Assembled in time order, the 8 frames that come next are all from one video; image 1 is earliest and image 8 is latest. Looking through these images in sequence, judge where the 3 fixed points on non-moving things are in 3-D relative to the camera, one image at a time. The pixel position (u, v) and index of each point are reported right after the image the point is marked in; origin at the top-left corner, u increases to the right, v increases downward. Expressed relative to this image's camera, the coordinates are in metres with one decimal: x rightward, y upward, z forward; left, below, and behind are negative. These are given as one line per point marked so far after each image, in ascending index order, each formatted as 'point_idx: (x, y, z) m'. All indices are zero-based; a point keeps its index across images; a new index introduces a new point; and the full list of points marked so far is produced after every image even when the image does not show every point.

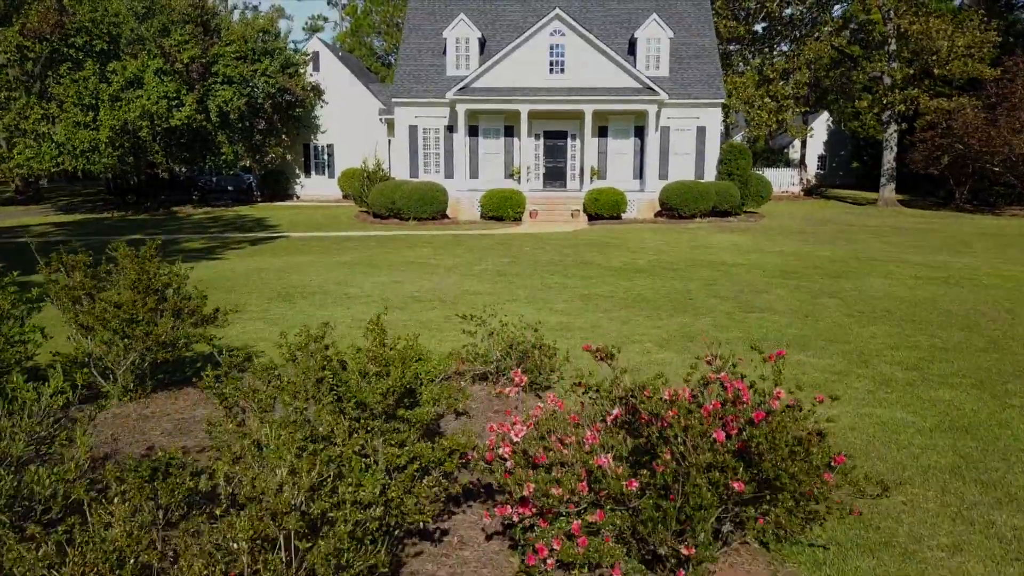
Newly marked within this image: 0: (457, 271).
0: (-1.1, +0.3, +14.2) m
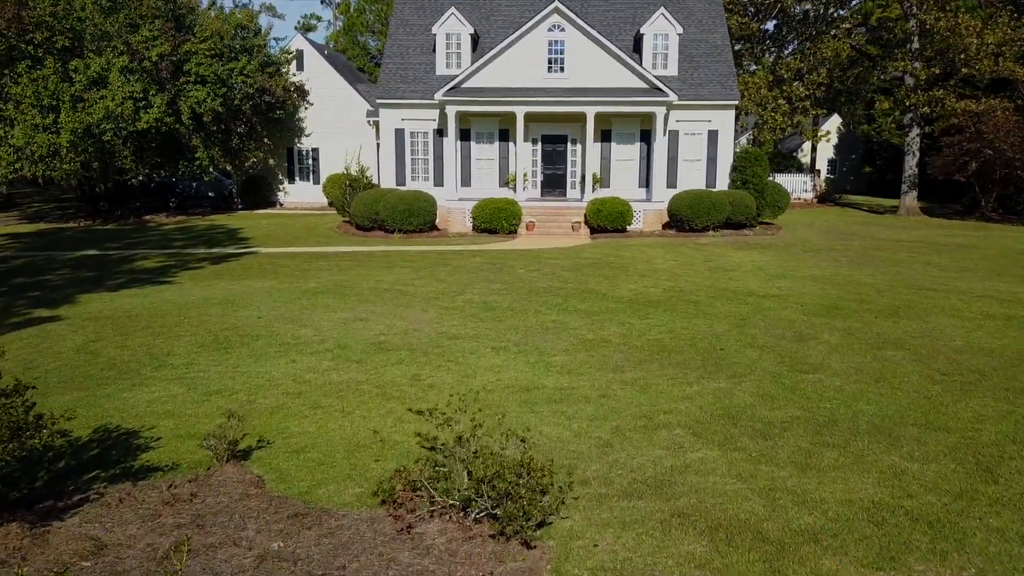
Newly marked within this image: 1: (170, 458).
0: (-1.2, -0.2, +12.0) m
1: (-2.8, -1.4, +6.0) m
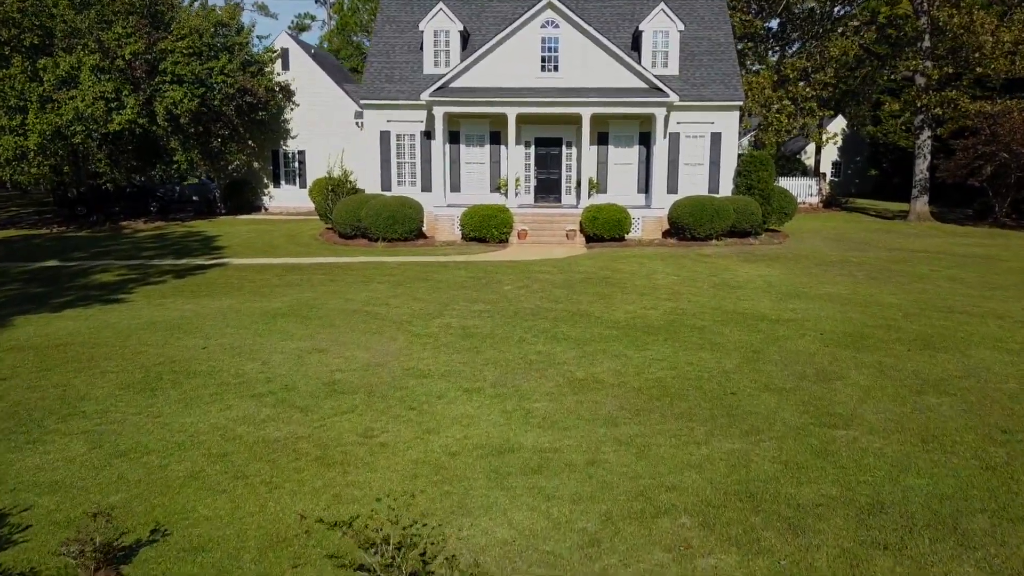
0: (-1.5, -0.6, +10.6) m
1: (-3.0, -1.7, +4.6) m
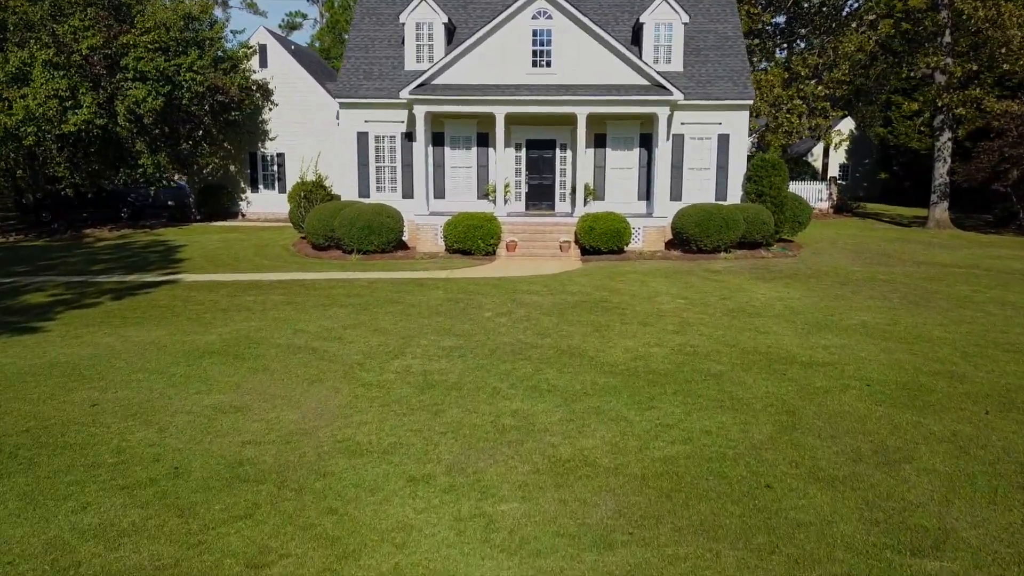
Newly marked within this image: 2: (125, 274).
0: (-1.8, -1.0, +8.6) m
1: (-3.4, -2.1, +2.7) m
2: (-9.4, +0.3, +17.8) m
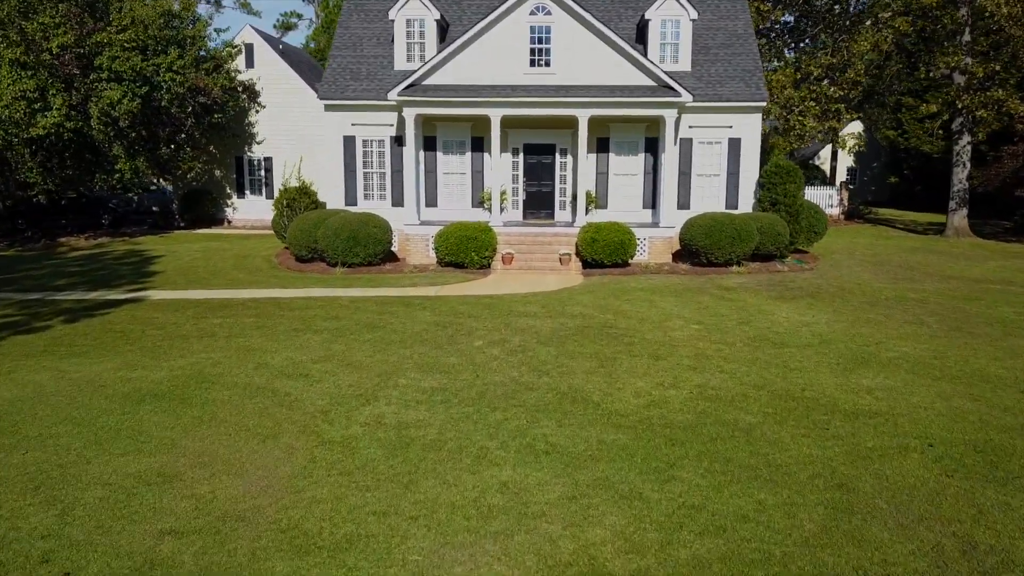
0: (-1.9, -1.4, +7.3) m
1: (-3.4, -2.5, +1.3) m
2: (-9.5, 0.0, +16.5) m
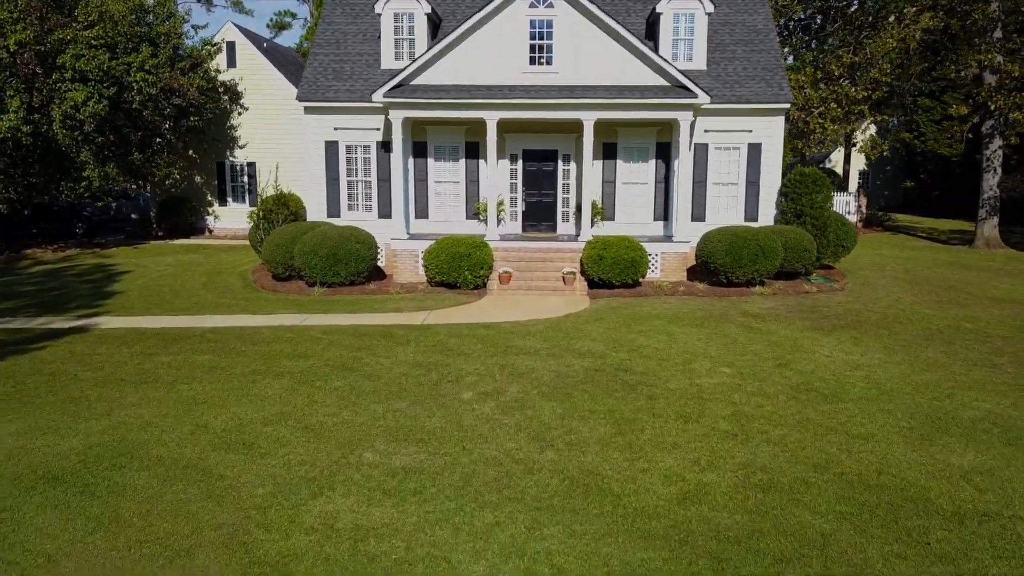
0: (-2.0, -1.9, +5.5) m
1: (-3.5, -3.0, -0.5) m
2: (-9.5, -0.5, +14.7) m
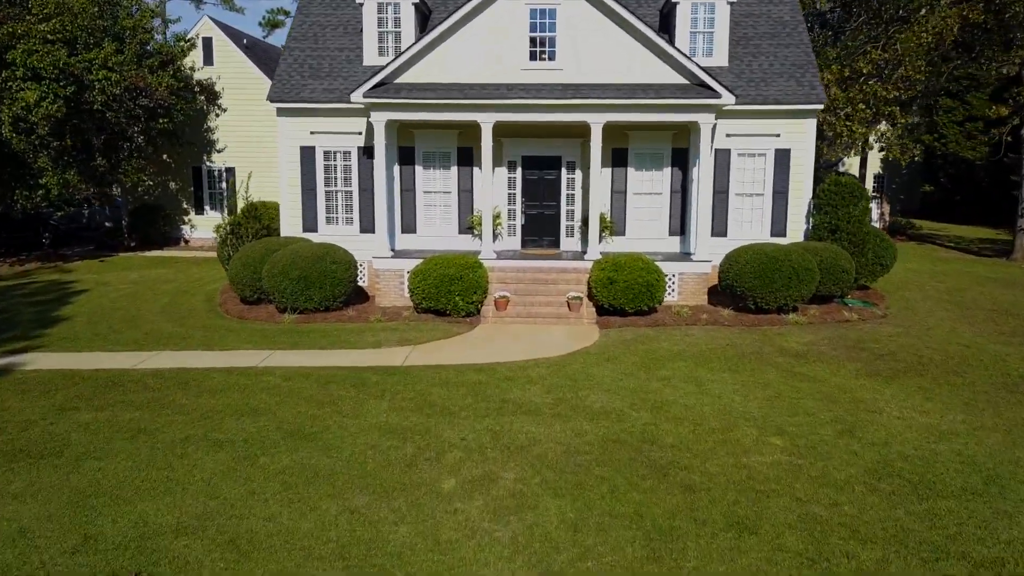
0: (-2.0, -2.4, +3.5) m
1: (-3.5, -3.5, -2.5) m
2: (-9.5, -1.1, +12.7) m
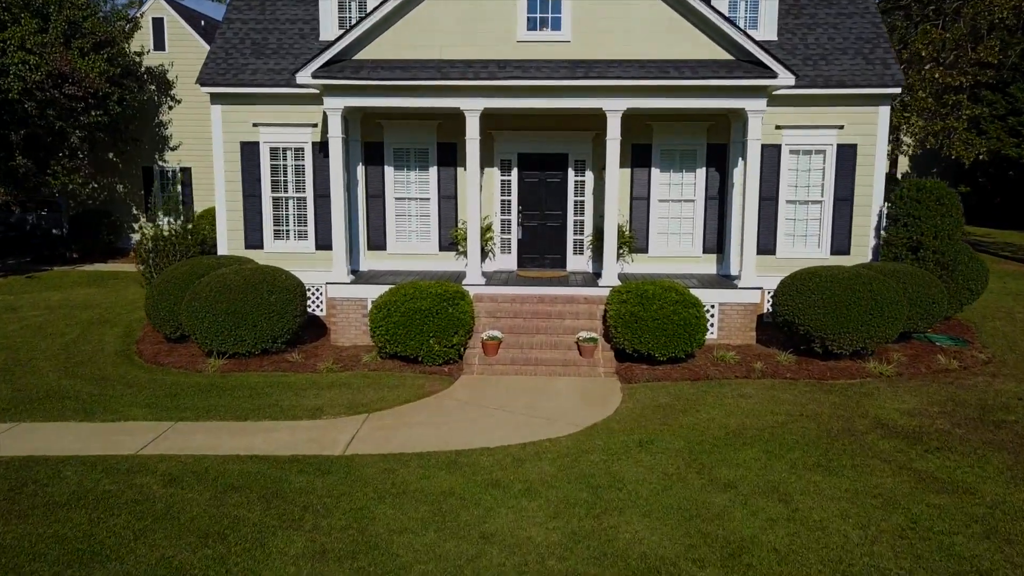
0: (-2.1, -3.0, +0.1) m
1: (-3.7, -4.1, -5.8) m
2: (-9.7, -1.6, +9.3) m
